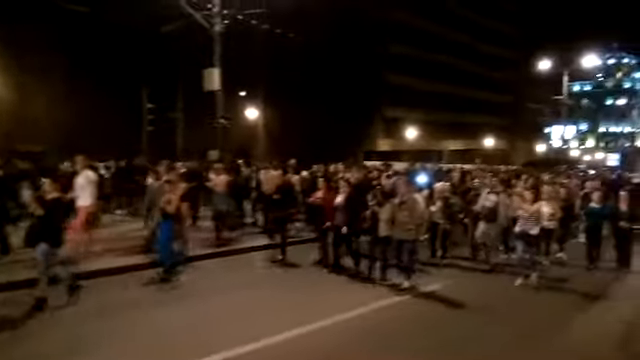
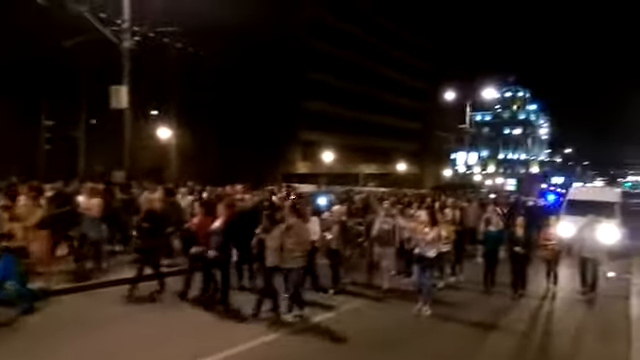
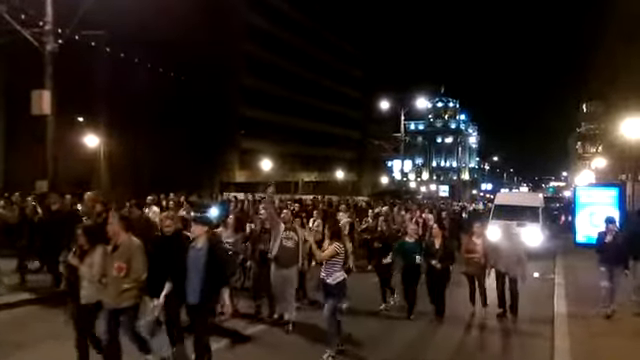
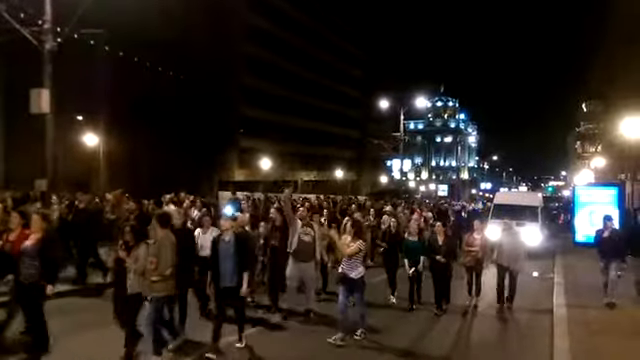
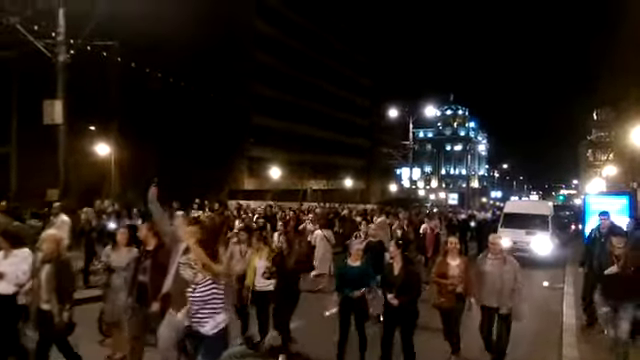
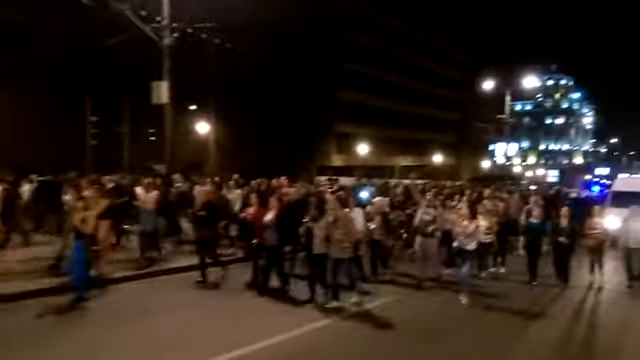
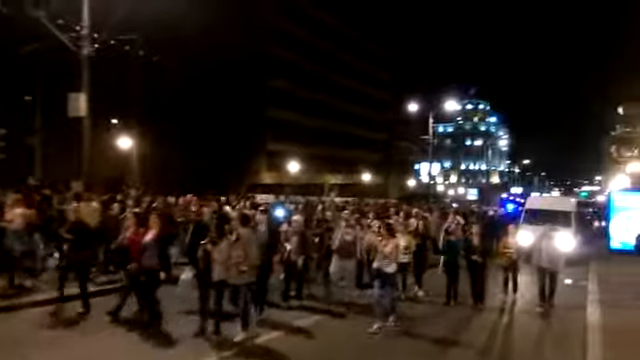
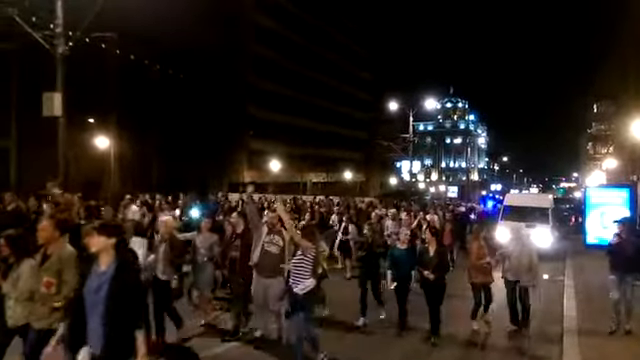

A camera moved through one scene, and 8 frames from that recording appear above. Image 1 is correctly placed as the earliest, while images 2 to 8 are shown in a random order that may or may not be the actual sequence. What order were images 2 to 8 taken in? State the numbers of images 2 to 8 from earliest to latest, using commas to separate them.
6, 2, 7, 4, 3, 8, 5
